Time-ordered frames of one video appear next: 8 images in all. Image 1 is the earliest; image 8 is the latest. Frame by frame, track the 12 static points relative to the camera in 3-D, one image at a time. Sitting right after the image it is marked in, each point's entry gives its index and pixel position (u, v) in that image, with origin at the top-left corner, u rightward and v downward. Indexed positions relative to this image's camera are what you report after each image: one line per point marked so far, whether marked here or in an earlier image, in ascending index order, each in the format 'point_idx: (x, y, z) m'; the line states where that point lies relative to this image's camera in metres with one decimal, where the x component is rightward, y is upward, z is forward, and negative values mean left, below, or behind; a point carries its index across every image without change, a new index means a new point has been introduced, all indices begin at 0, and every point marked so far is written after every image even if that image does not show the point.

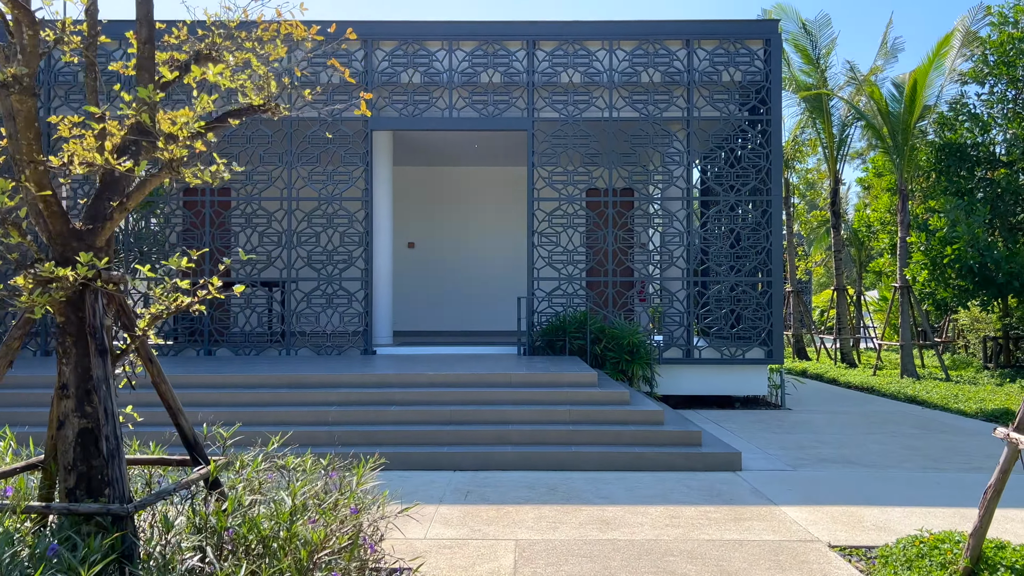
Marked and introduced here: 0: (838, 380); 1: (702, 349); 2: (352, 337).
0: (+5.0, -1.4, +12.3) m
1: (+2.3, -0.7, +9.6) m
2: (-1.9, -0.6, +9.5) m
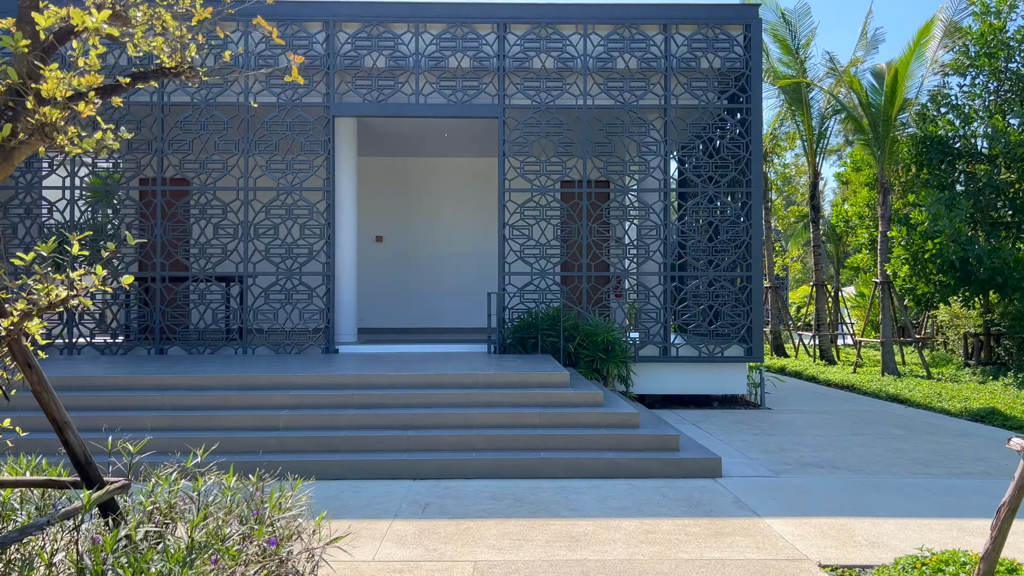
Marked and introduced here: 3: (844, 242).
0: (+4.6, -1.4, +12.0) m
1: (+1.9, -0.7, +9.3) m
2: (-2.2, -0.5, +9.0) m
3: (+8.1, +1.1, +19.5) m
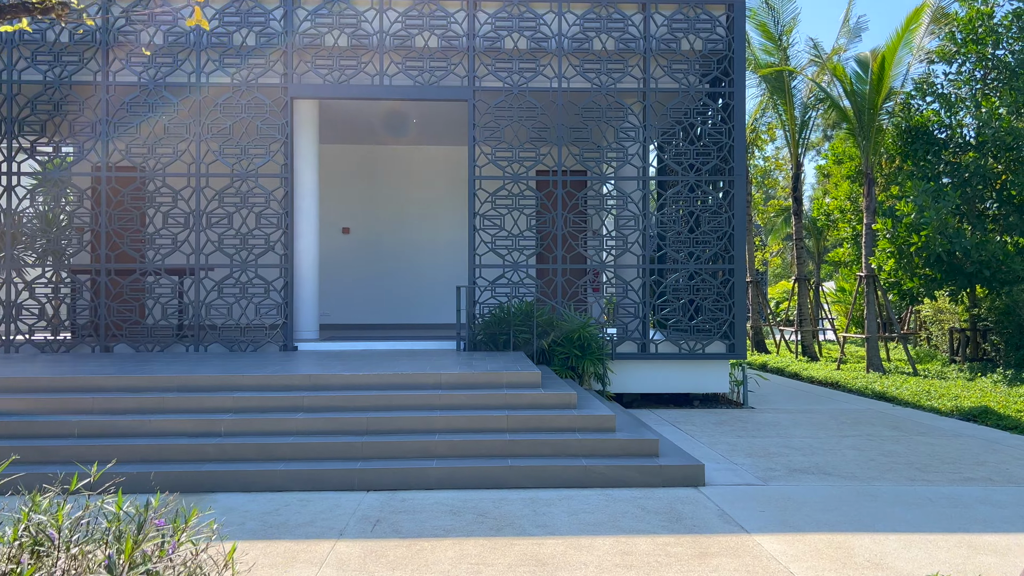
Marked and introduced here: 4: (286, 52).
0: (+4.2, -1.3, +11.6) m
1: (+1.6, -0.6, +8.8) m
2: (-2.6, -0.5, +8.4) m
3: (+7.5, +1.2, +19.2) m
4: (-2.4, +2.5, +8.4) m
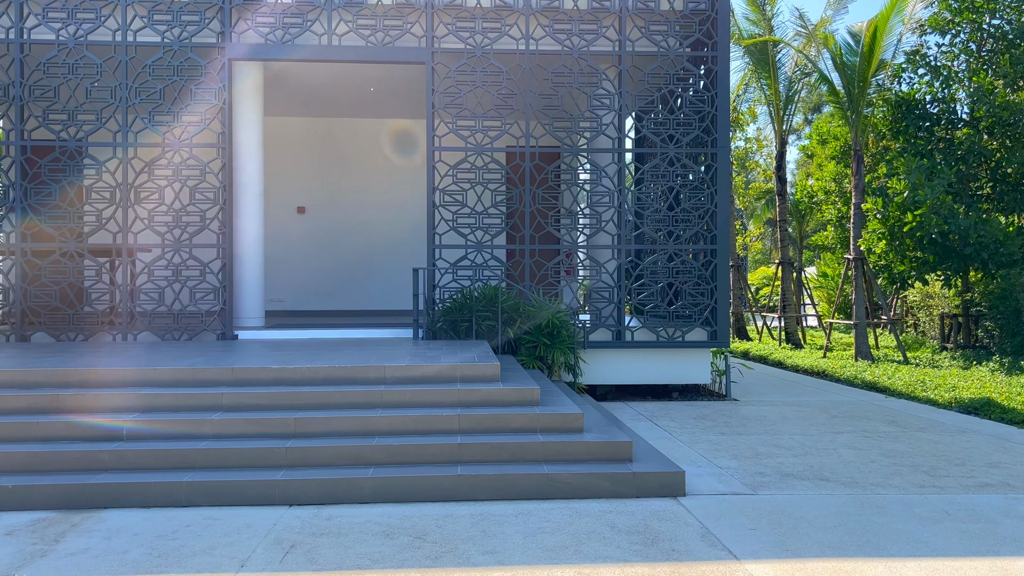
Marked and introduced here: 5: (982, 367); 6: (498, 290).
0: (+3.8, -1.0, +11.0) m
1: (+1.2, -0.4, +8.1) m
2: (-2.9, -0.3, +7.6) m
3: (+6.9, +1.6, +18.6) m
4: (-2.7, +2.7, +7.6) m
5: (+5.4, -0.9, +9.2) m
6: (-0.1, 0.0, +7.5) m
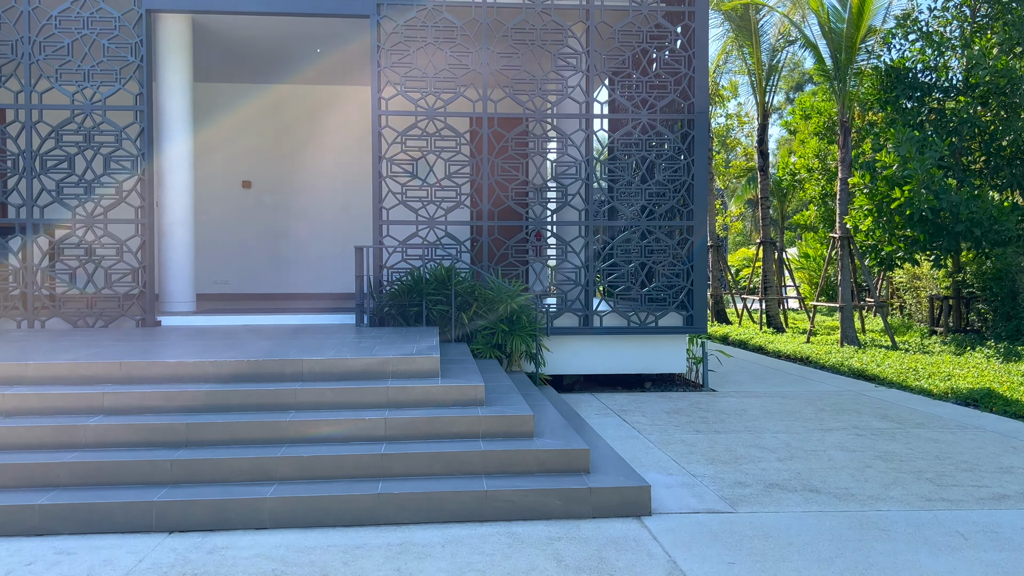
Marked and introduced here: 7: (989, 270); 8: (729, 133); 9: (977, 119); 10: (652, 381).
0: (+3.3, -0.8, +10.4) m
1: (+0.9, -0.3, +7.4) m
2: (-3.3, -0.1, +6.8) m
3: (+6.2, +2.0, +18.0) m
4: (-3.1, +2.8, +6.7) m
5: (+5.0, -0.7, +8.6) m
6: (-0.5, +0.1, +6.7) m
7: (+5.9, +0.2, +9.9) m
8: (+5.3, +3.8, +19.6) m
9: (+5.7, +2.1, +9.9) m
10: (+1.4, -0.9, +7.9) m
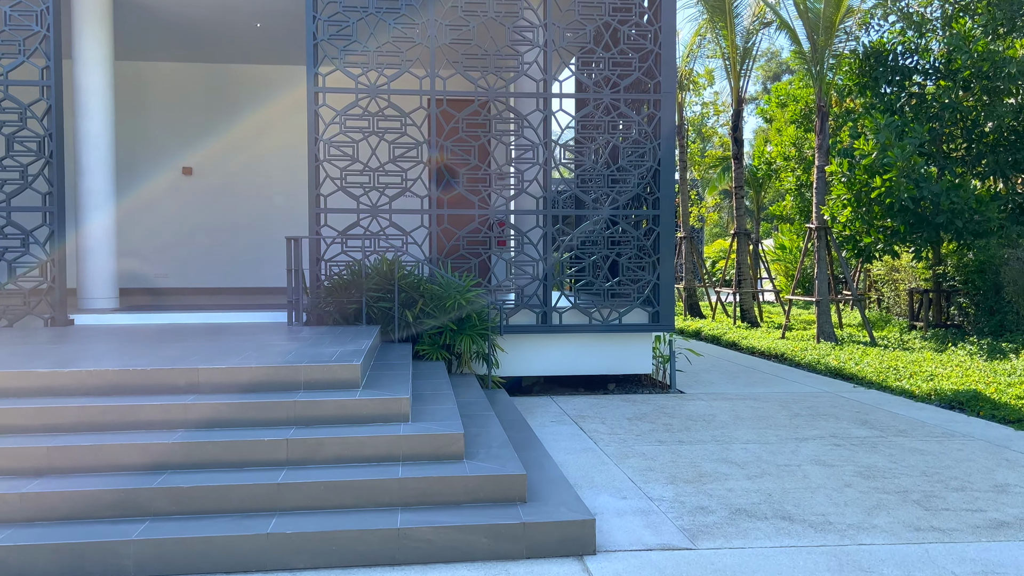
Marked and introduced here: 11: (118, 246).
0: (+2.8, -0.7, +9.9) m
1: (+0.4, -0.2, +6.8) m
2: (-3.7, -0.1, +6.2) m
3: (+5.5, +2.2, +17.5) m
4: (-3.5, +2.9, +6.0) m
5: (+4.6, -0.6, +8.2) m
6: (-0.9, +0.2, +6.1) m
7: (+5.4, +0.3, +9.5) m
8: (+4.6, +4.0, +19.1) m
9: (+5.3, +2.2, +9.4) m
10: (+1.0, -0.9, +7.4) m
11: (-4.4, +0.5, +9.0) m
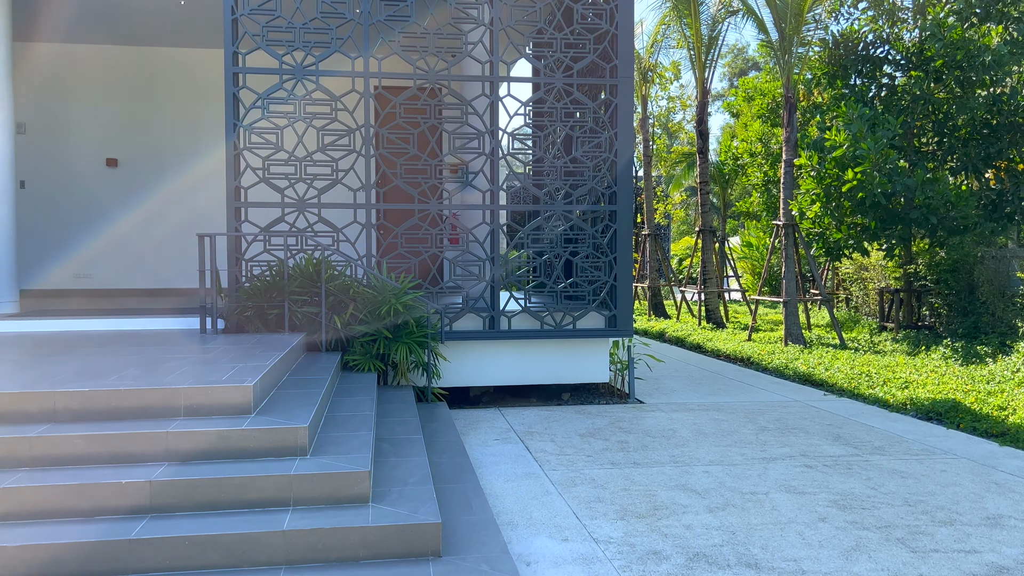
0: (+2.3, -0.7, +9.4) m
1: (0.0, -0.2, +6.3) m
2: (-4.1, -0.1, +5.4) m
3: (+4.7, +2.2, +17.1) m
4: (-3.9, +2.8, +5.3) m
5: (+4.1, -0.6, +7.8) m
6: (-1.3, +0.2, +5.5) m
7: (+4.9, +0.3, +9.1) m
8: (+3.7, +4.0, +18.7) m
9: (+4.7, +2.2, +9.0) m
10: (+0.5, -0.9, +6.8) m
11: (-5.0, +0.5, +8.3) m
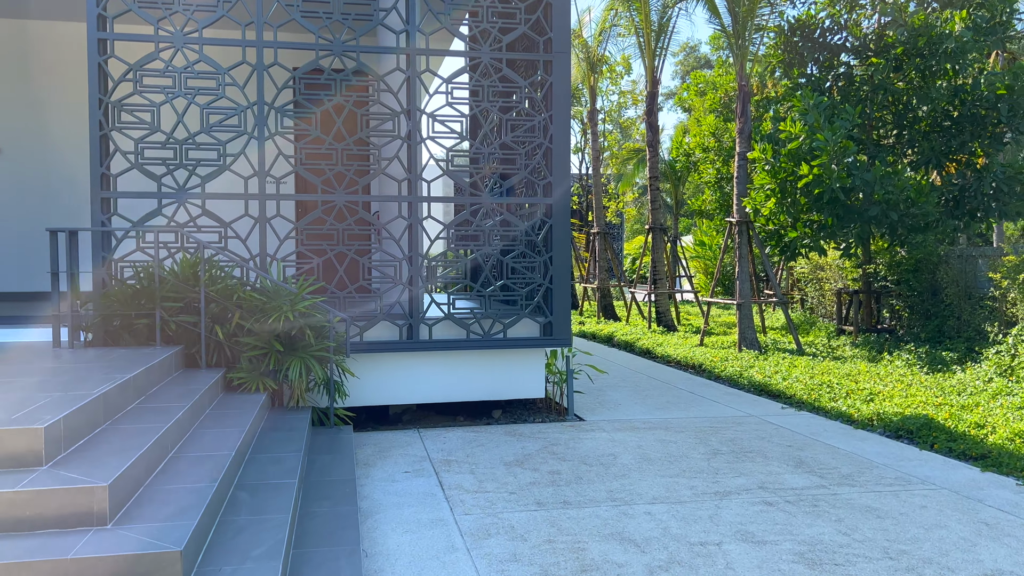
0: (+1.6, -0.7, +8.8) m
1: (-0.5, -0.2, +5.5) m
2: (-4.6, -0.1, +4.5) m
3: (+3.6, +2.2, +16.6) m
4: (-4.4, +2.8, +4.3) m
5: (+3.5, -0.7, +7.2) m
6: (-1.8, +0.1, +4.7) m
7: (+4.2, +0.3, +8.6) m
8: (+2.5, +4.0, +18.1) m
9: (+4.0, +2.2, +8.5) m
10: (-0.1, -0.9, +6.1) m
11: (-5.6, +0.4, +7.2) m
